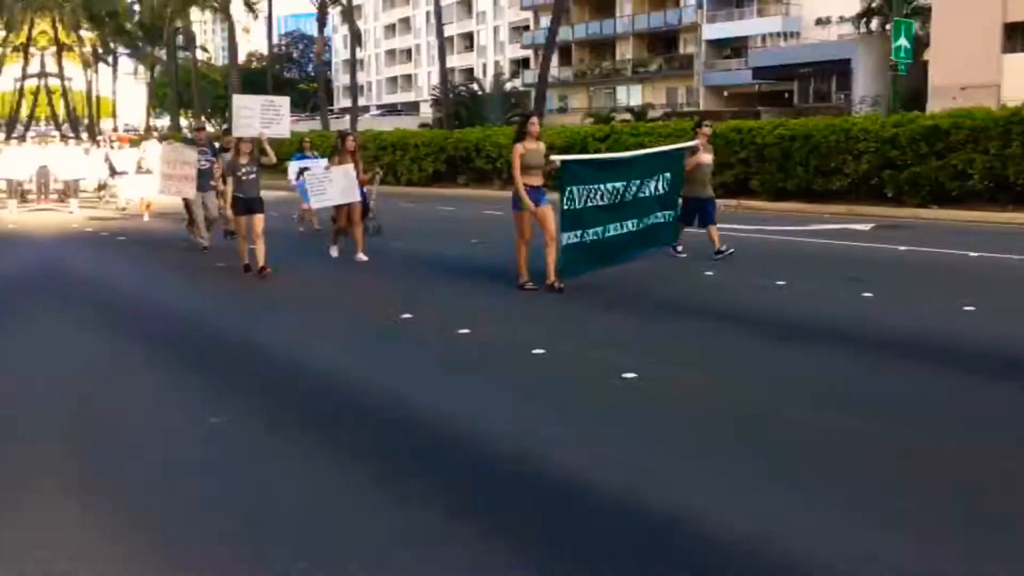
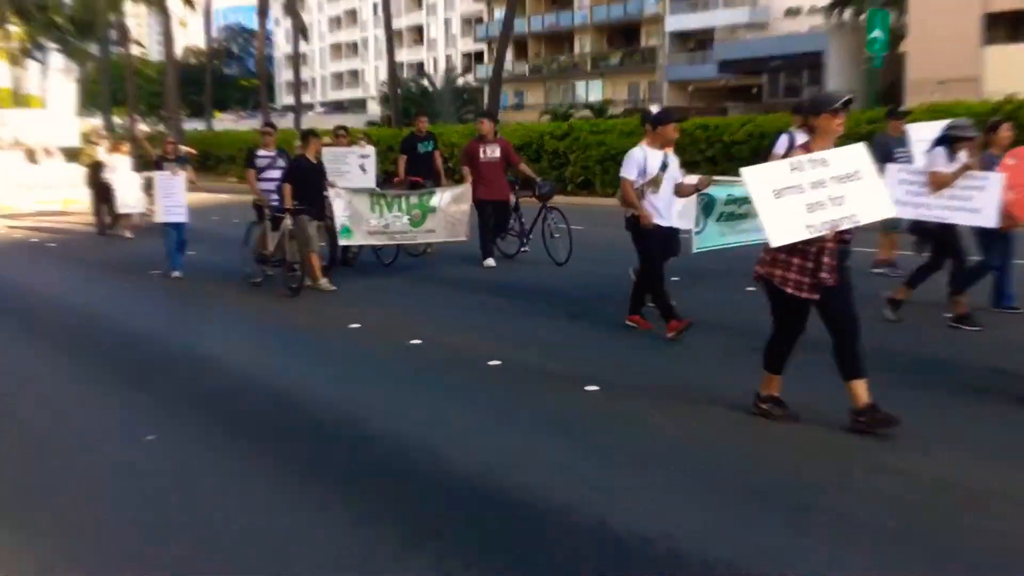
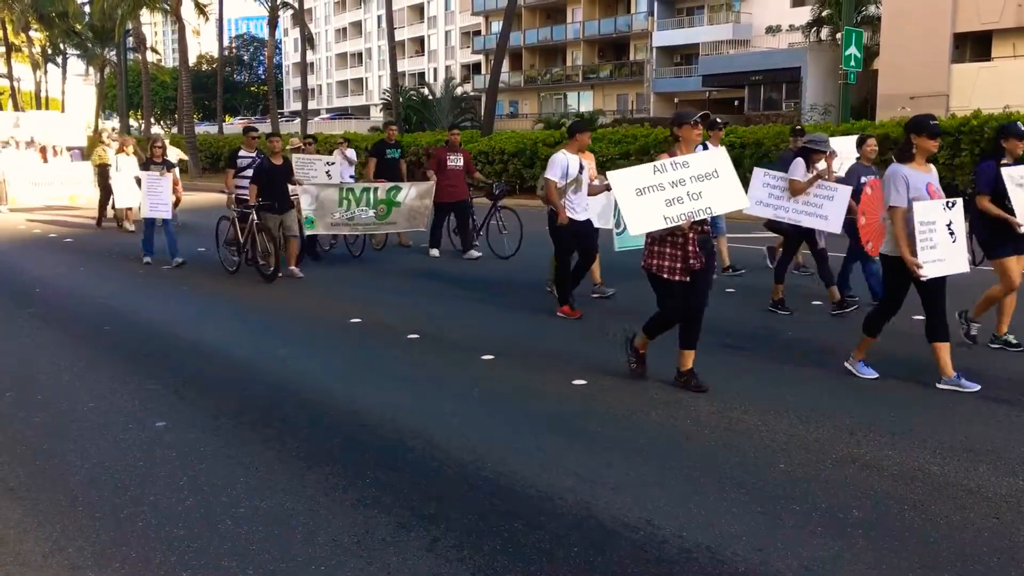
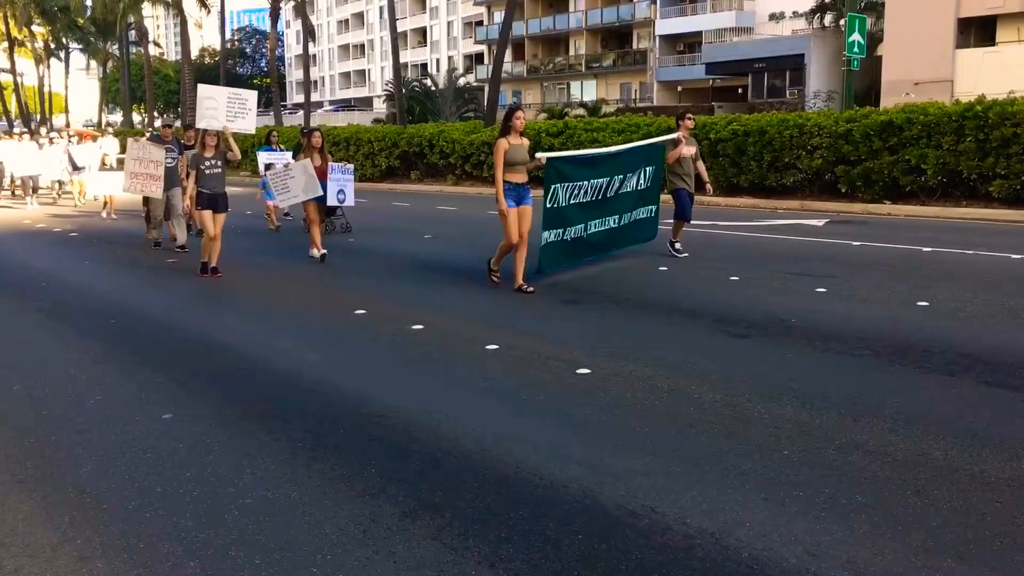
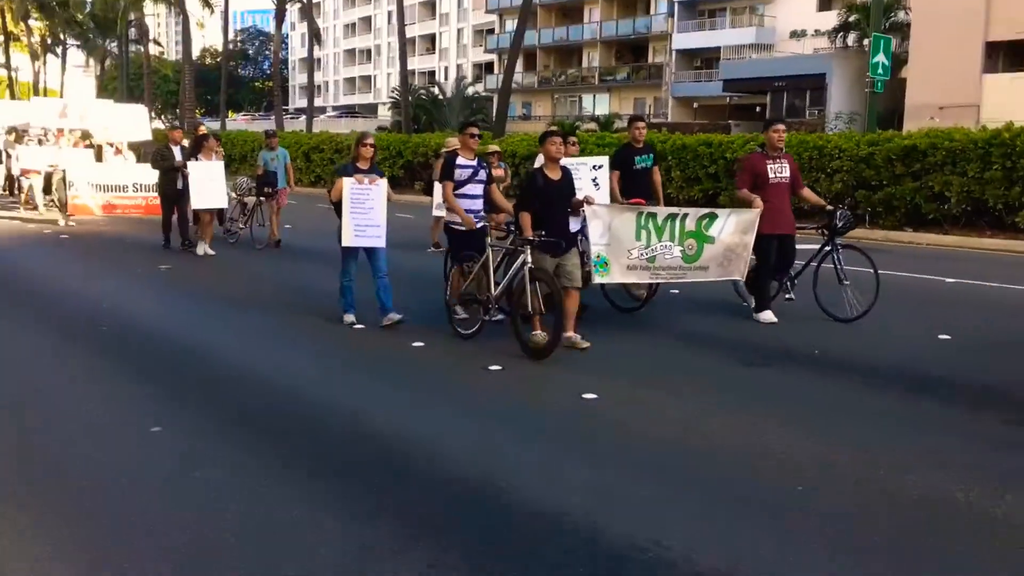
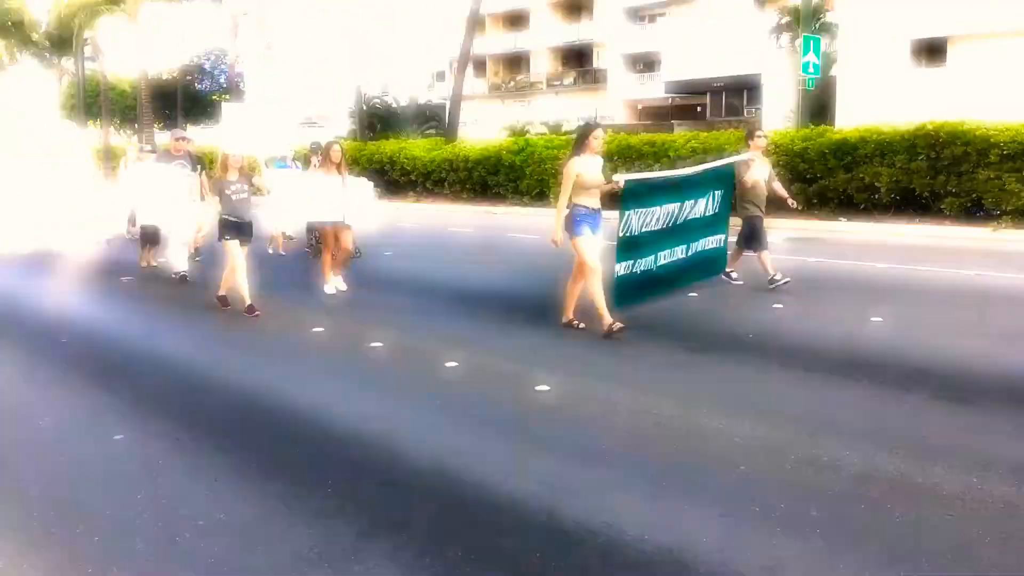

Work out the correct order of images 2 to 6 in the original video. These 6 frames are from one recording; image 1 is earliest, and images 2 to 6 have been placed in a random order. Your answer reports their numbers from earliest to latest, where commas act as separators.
4, 6, 3, 2, 5
